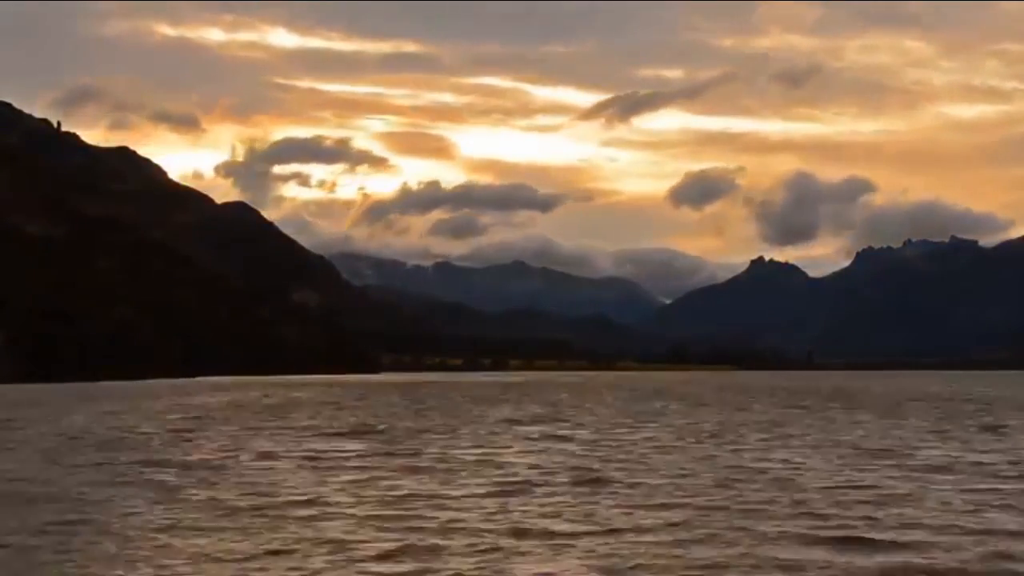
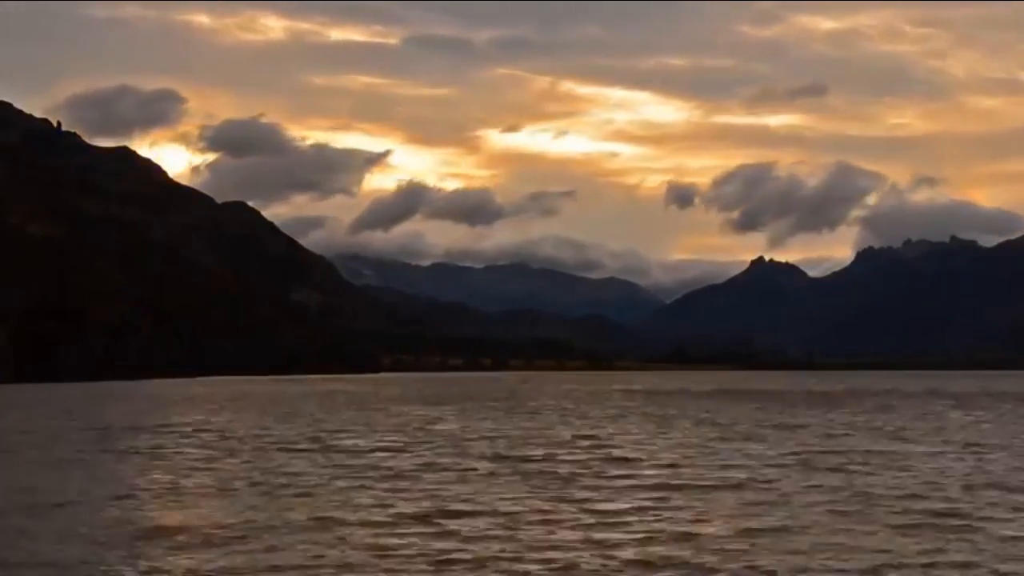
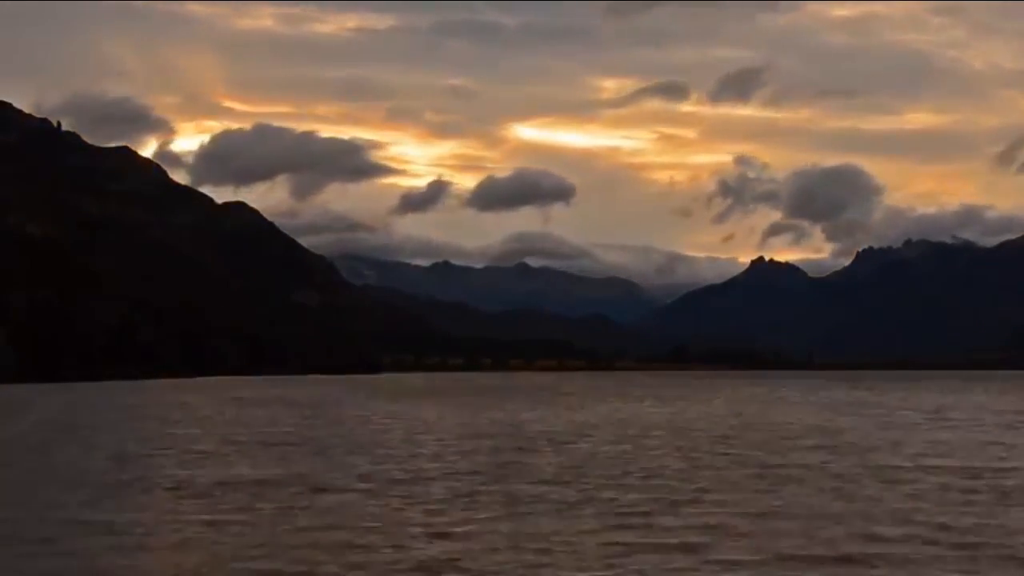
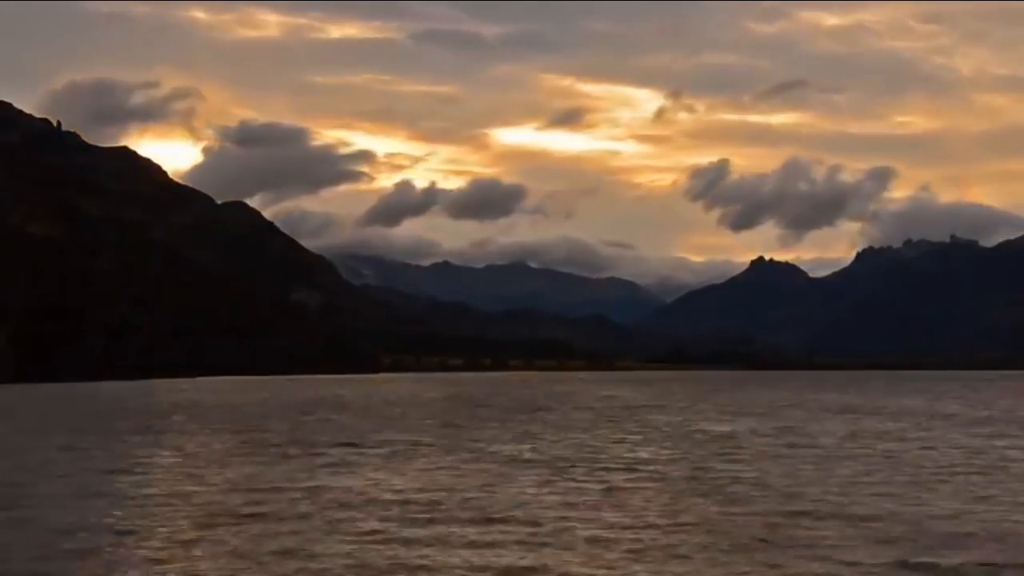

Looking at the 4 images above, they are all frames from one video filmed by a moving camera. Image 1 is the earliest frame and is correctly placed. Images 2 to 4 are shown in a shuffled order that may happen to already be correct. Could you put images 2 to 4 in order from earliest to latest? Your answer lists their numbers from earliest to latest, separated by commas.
2, 4, 3
